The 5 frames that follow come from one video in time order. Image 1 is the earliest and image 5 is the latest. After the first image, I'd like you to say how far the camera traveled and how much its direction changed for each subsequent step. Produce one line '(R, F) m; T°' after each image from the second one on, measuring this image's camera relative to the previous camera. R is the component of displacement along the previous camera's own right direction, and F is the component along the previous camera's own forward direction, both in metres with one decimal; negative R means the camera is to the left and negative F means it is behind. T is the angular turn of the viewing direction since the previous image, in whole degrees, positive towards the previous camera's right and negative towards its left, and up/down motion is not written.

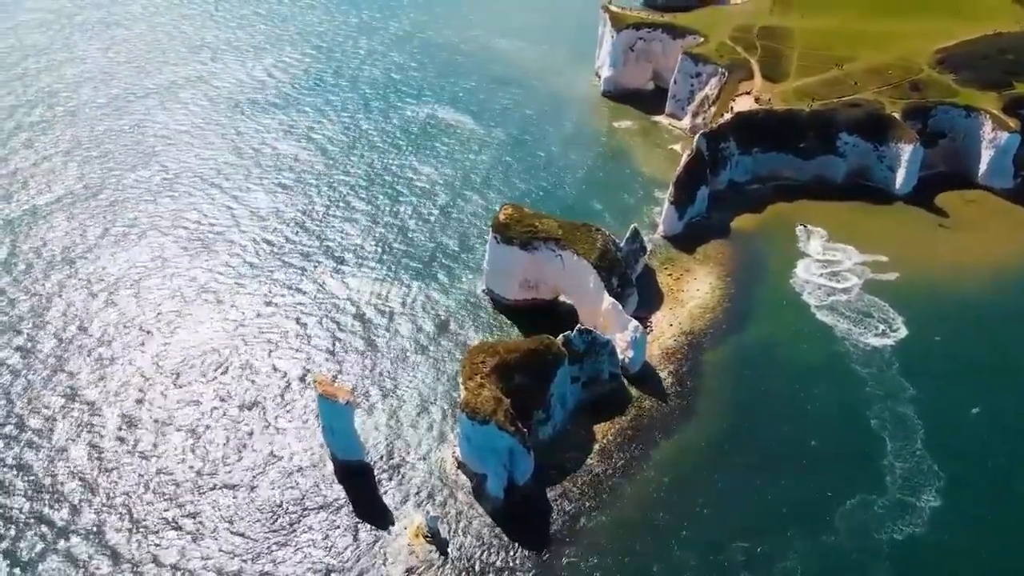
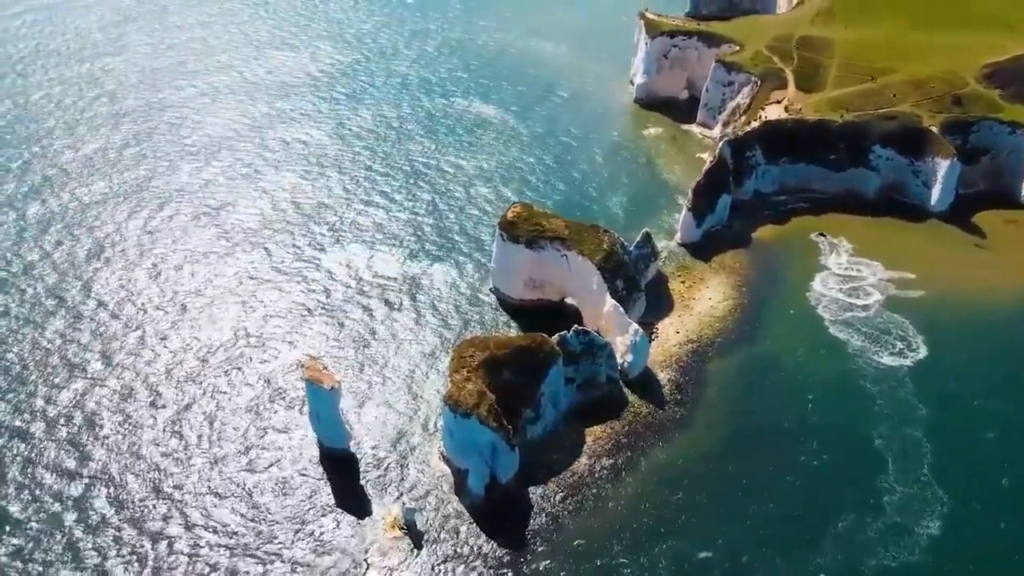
(+5.0, +0.8) m; -5°
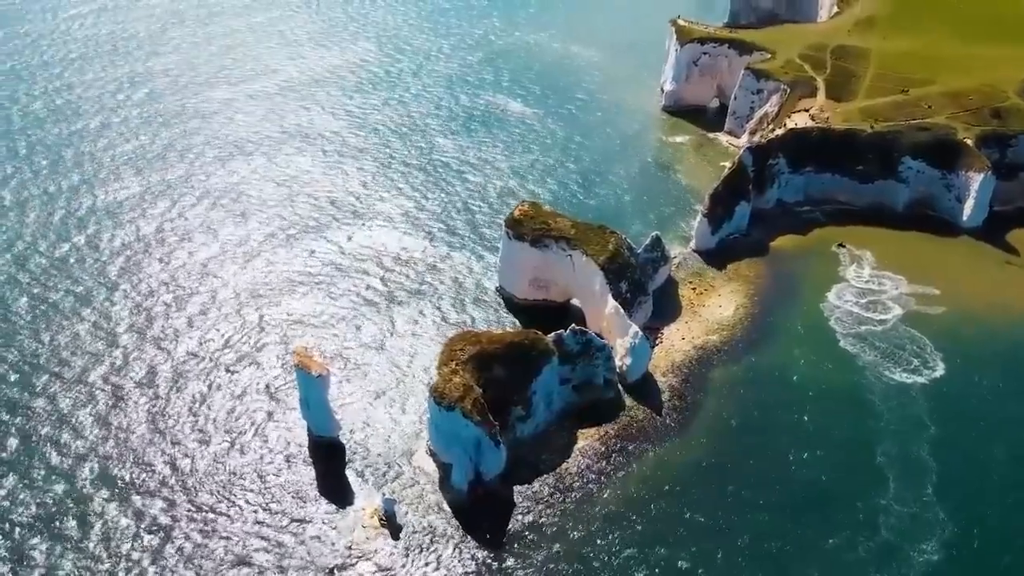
(+4.4, +0.9) m; -4°
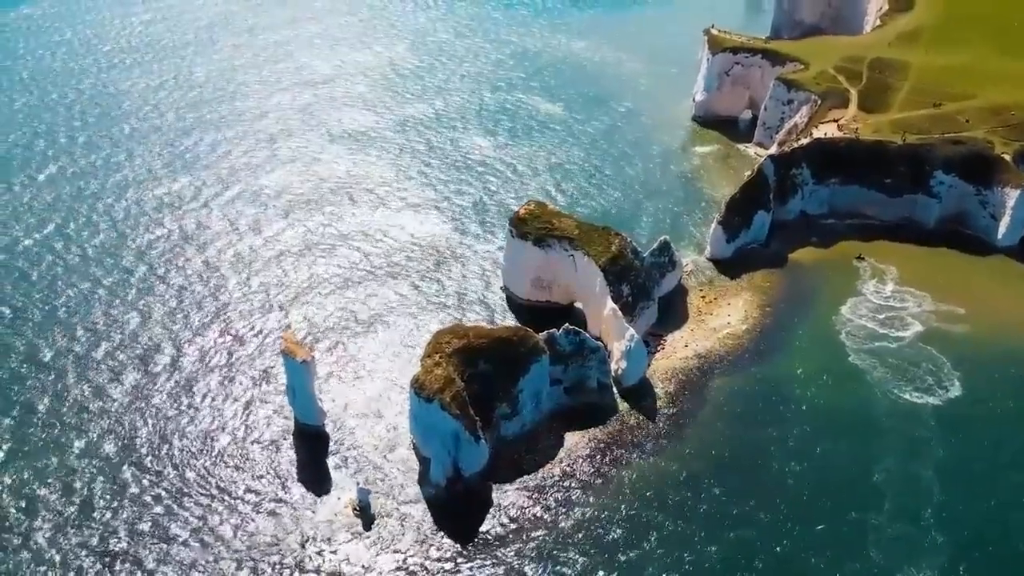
(+5.0, +1.2) m; -5°
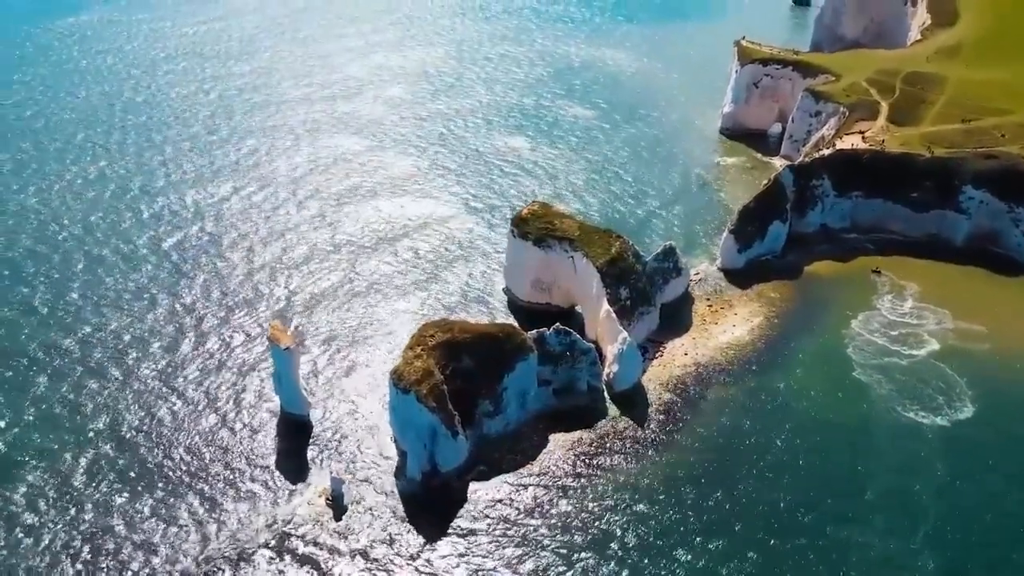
(+4.8, +1.3) m; -4°
